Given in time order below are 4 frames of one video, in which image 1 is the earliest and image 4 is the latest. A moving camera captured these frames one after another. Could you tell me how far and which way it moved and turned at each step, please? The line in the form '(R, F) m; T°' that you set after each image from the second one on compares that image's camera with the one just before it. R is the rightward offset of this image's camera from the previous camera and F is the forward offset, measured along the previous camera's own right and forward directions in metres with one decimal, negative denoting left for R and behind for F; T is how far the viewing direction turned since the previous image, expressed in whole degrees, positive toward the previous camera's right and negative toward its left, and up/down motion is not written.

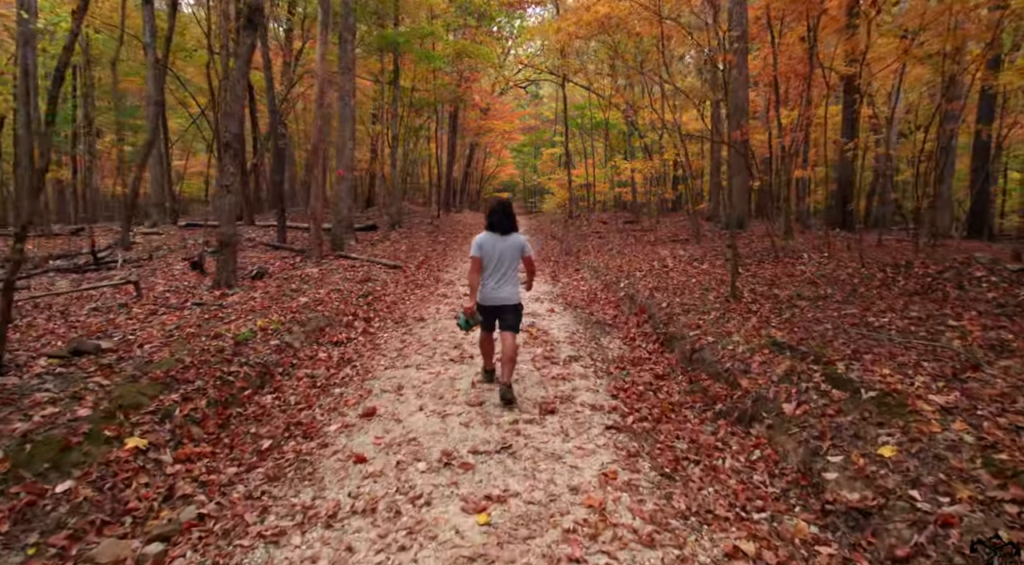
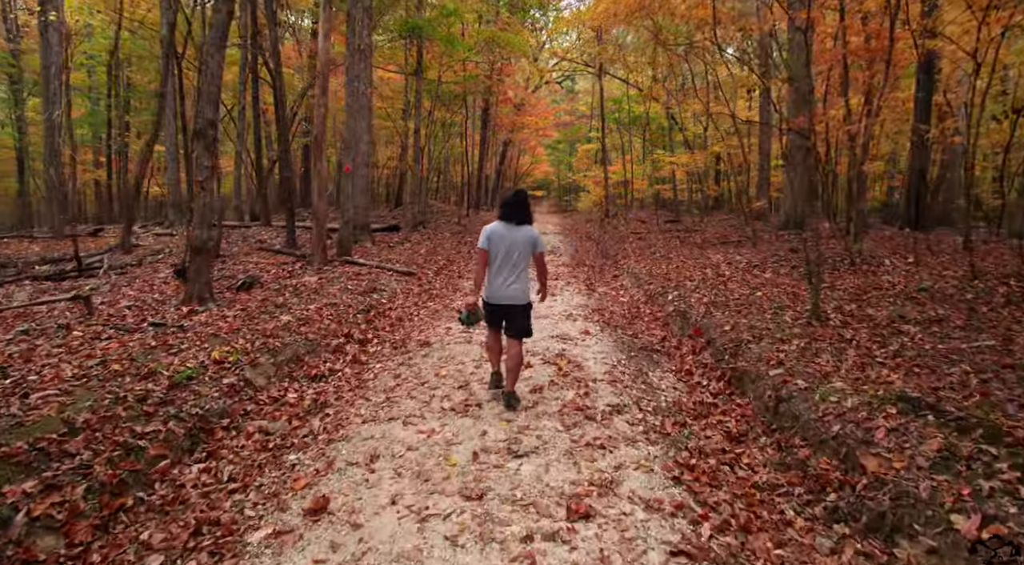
(+0.1, +1.8) m; -3°
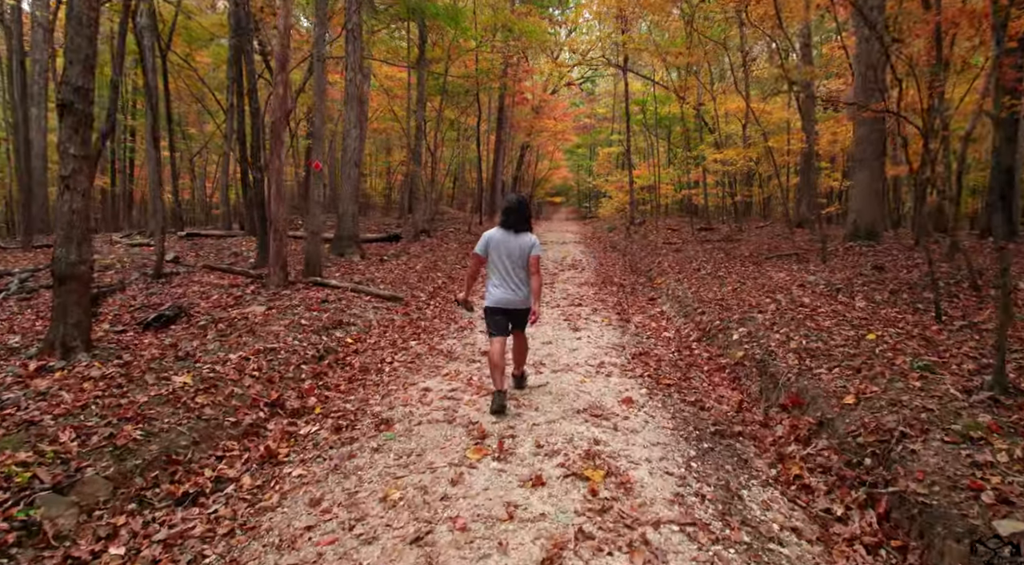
(+0.1, +2.8) m; -2°
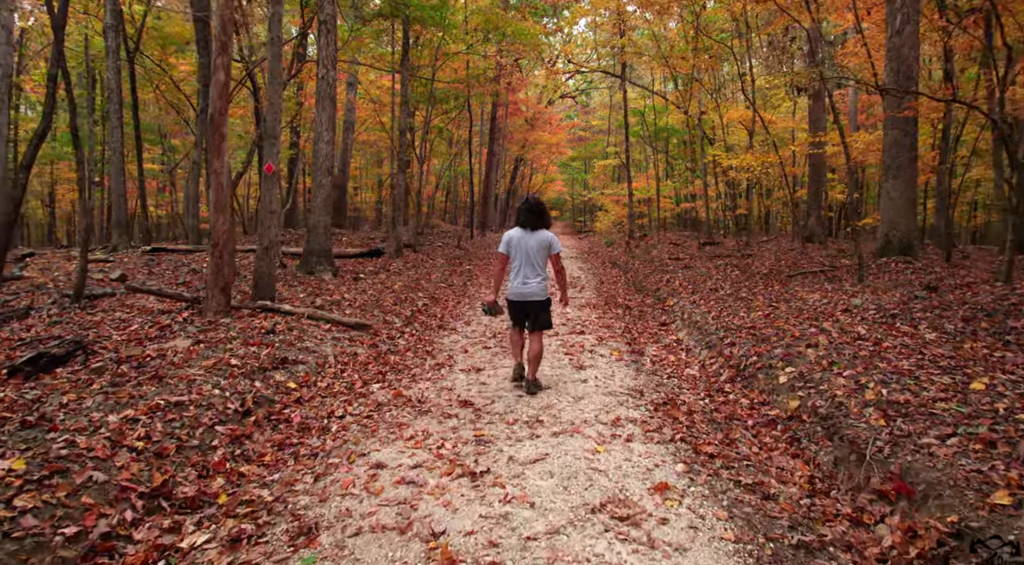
(+0.1, +1.7) m; +1°
